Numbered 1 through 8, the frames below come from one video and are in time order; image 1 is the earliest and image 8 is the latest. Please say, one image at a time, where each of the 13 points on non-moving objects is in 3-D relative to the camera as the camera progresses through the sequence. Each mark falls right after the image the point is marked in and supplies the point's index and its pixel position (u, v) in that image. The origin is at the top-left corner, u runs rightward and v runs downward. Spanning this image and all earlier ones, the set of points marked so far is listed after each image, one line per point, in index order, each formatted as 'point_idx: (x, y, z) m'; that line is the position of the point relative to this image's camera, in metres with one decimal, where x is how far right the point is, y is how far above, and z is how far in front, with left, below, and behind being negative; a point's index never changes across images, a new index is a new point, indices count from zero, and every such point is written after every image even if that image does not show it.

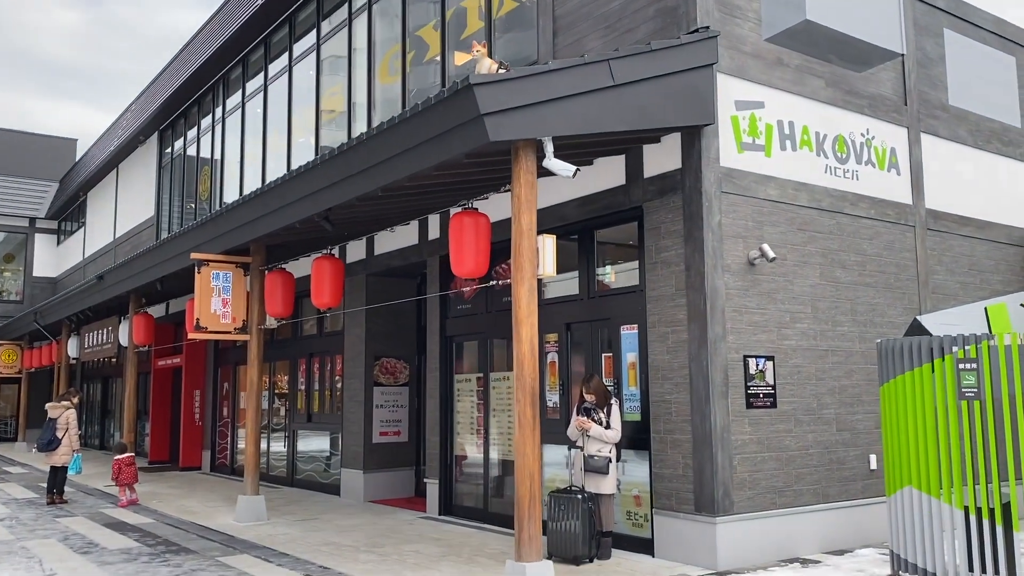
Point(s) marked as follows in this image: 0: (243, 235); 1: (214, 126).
0: (-2.7, +0.5, +8.9) m
1: (-5.7, +3.1, +17.0) m
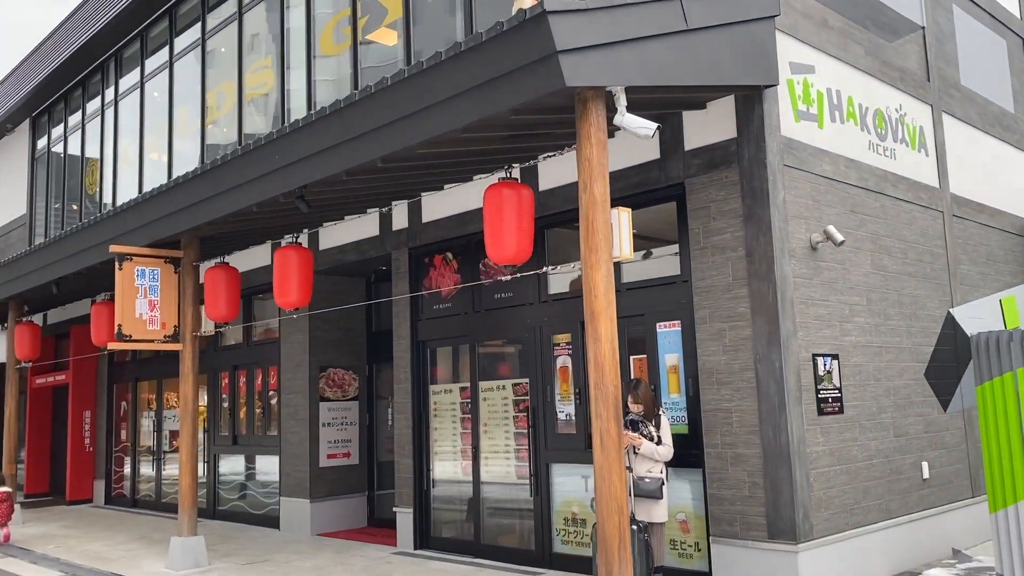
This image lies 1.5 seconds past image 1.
0: (-2.8, +0.5, +7.4) m
1: (-6.9, +3.0, +14.9) m
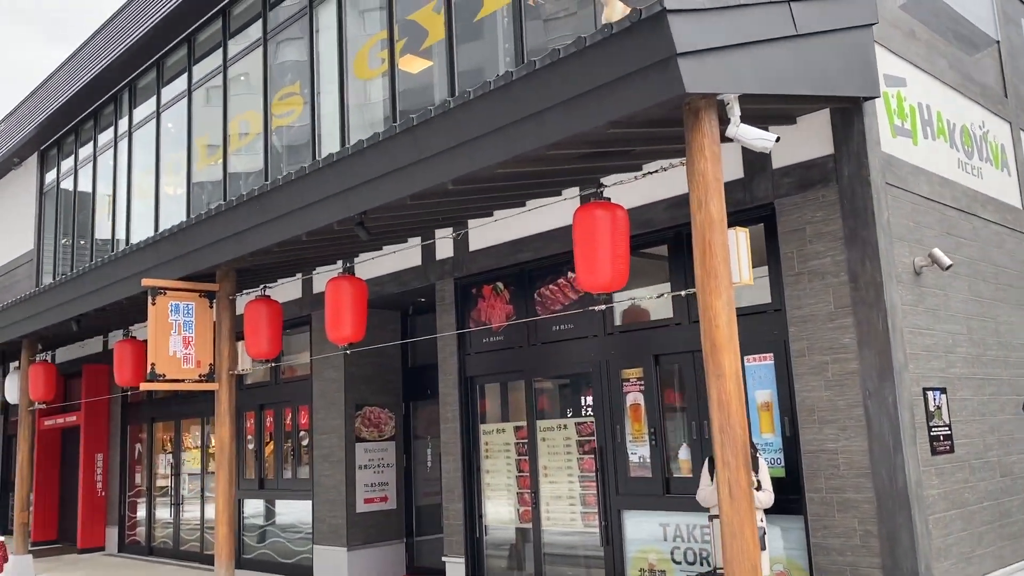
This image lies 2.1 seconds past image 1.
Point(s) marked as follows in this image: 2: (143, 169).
0: (-2.3, +0.3, +6.9) m
1: (-6.5, +2.4, +14.5) m
2: (-5.7, +1.9, +13.7) m
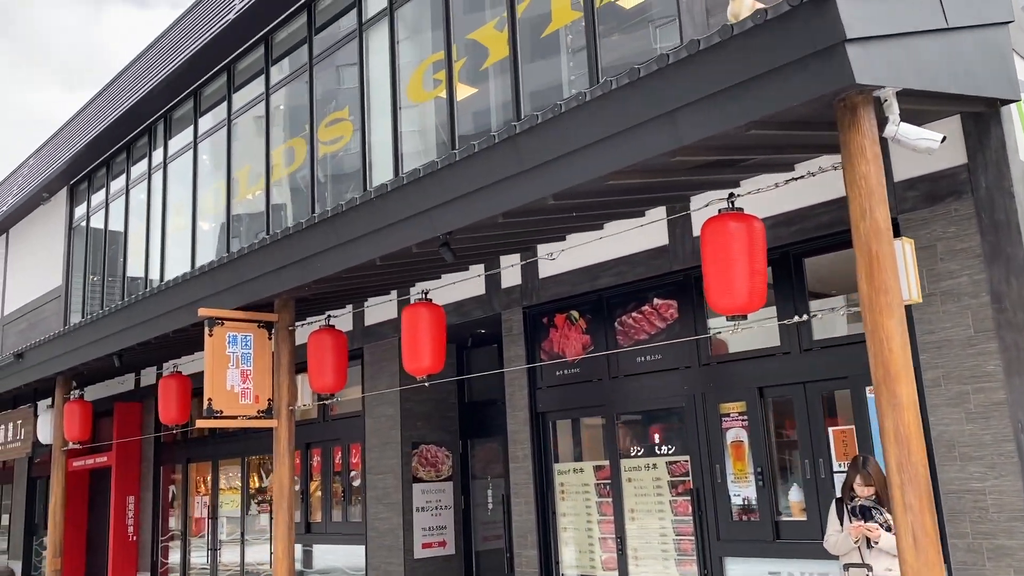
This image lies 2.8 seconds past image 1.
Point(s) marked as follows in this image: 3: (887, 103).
0: (-1.7, +0.1, +6.5) m
1: (-5.8, +1.8, +14.2) m
2: (-5.0, +1.3, +13.4) m
3: (+1.6, +0.8, +3.8) m
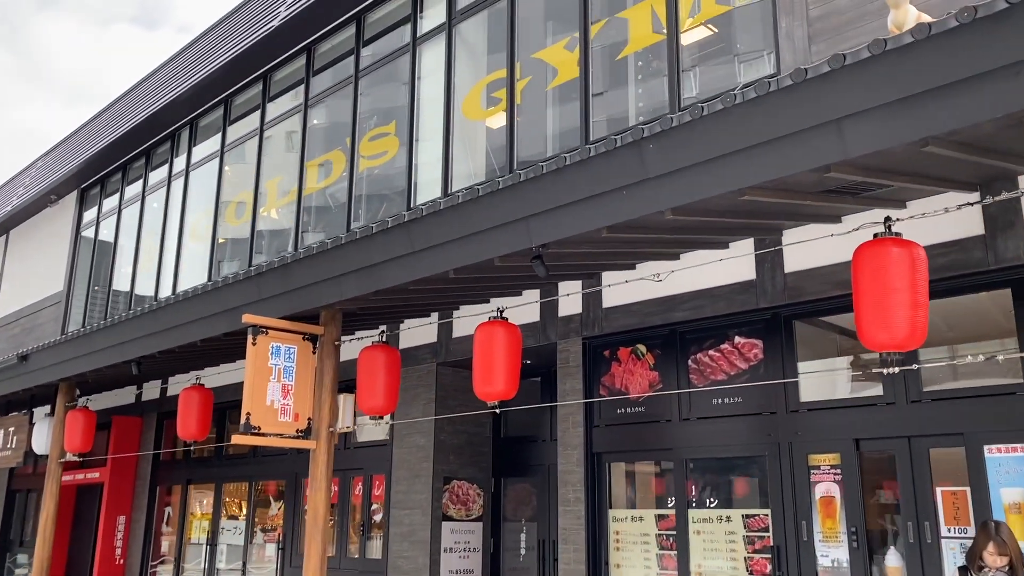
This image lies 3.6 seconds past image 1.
0: (-1.2, 0.0, +6.0) m
1: (-5.3, +1.6, +13.7) m
2: (-4.6, +1.1, +12.9) m
3: (+2.2, +0.6, +3.4) m
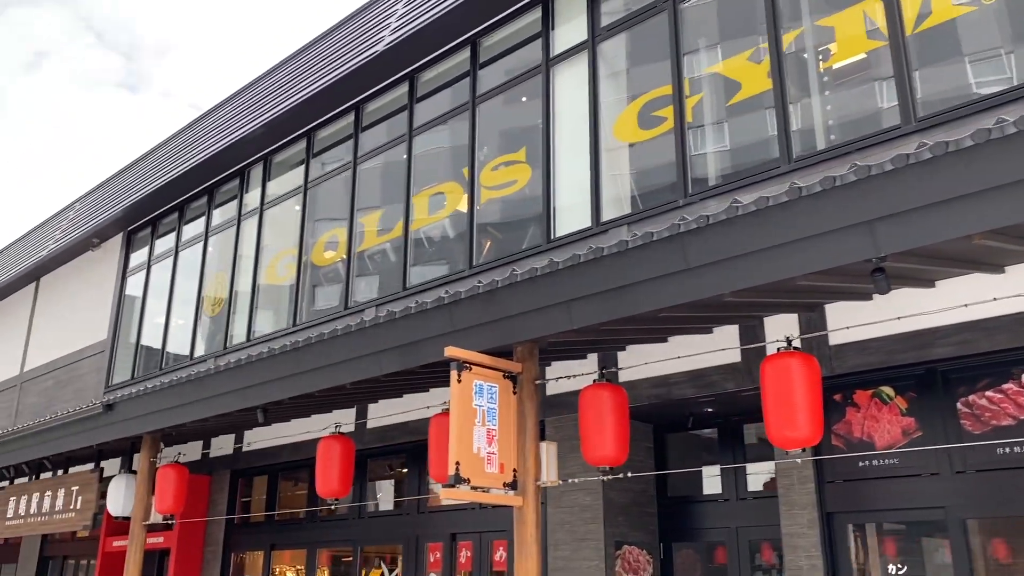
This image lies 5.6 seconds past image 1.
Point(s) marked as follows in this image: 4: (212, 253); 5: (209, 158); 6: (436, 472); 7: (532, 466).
0: (+0.3, -0.2, +5.1) m
1: (-4.0, +1.0, +12.9) m
2: (-3.2, +0.5, +12.0) m
3: (+3.8, +0.6, +2.6) m
4: (-4.5, +0.5, +13.3) m
5: (-4.4, +1.9, +12.9) m
6: (-0.5, -1.3, +6.1) m
7: (+0.1, -1.1, +5.4) m
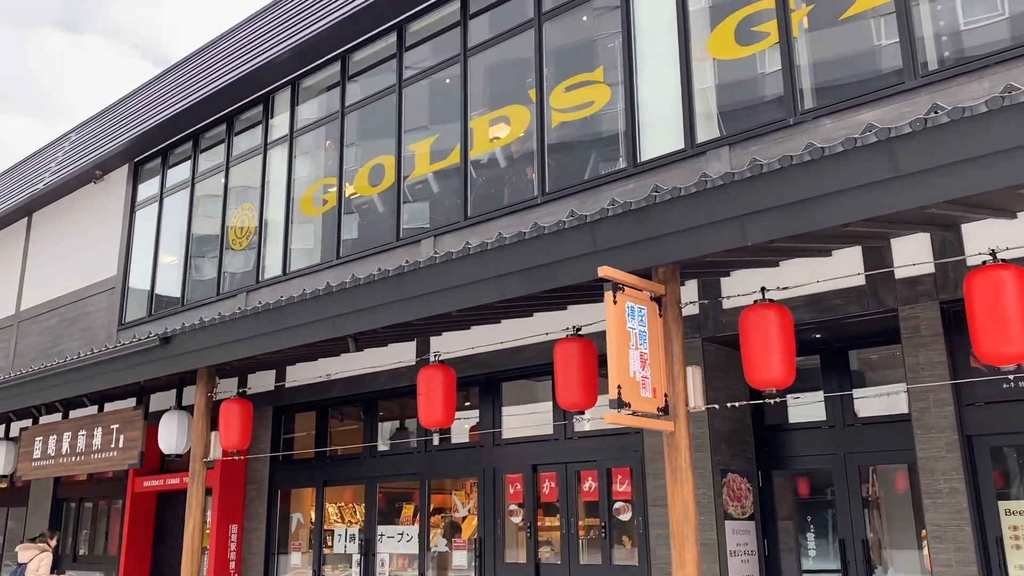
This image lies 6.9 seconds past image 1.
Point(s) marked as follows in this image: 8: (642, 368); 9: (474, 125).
0: (+1.2, +0.3, +4.8) m
1: (-3.5, +1.9, +12.3) m
2: (-2.6, +1.4, +11.5) m
3: (+4.8, +1.0, +2.5) m
4: (-4.0, +1.5, +12.7) m
5: (-3.9, +2.8, +12.2) m
6: (+0.3, -0.7, +5.9) m
7: (+1.0, -0.6, +5.2) m
8: (+0.8, -0.5, +5.1) m
9: (-0.4, +1.8, +9.6) m
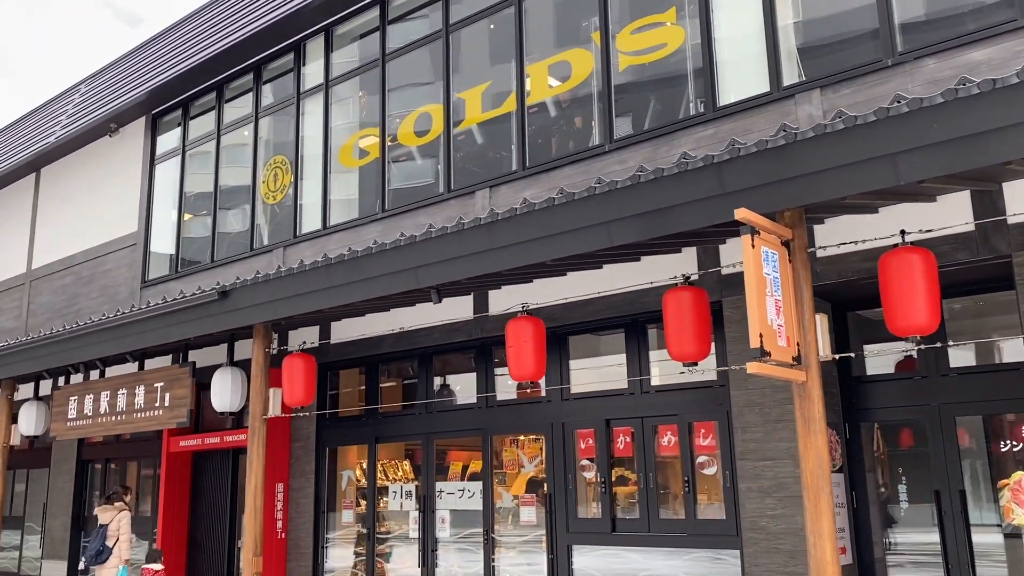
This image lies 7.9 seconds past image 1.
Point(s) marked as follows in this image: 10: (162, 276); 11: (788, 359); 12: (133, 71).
0: (+1.9, +0.6, +4.6) m
1: (-2.9, +2.5, +11.9) m
2: (-2.1, +2.0, +11.1) m
3: (+5.5, +1.2, +2.3) m
4: (-3.4, +2.1, +12.3) m
5: (-3.3, +3.4, +11.7) m
6: (+1.0, -0.4, +5.7) m
7: (+1.7, -0.3, +5.0) m
8: (+1.5, -0.1, +4.9) m
9: (+0.2, +2.3, +9.3) m
10: (-5.3, +0.2, +13.4) m
11: (+1.5, -0.4, +4.9) m
12: (-5.9, +3.4, +13.9) m
